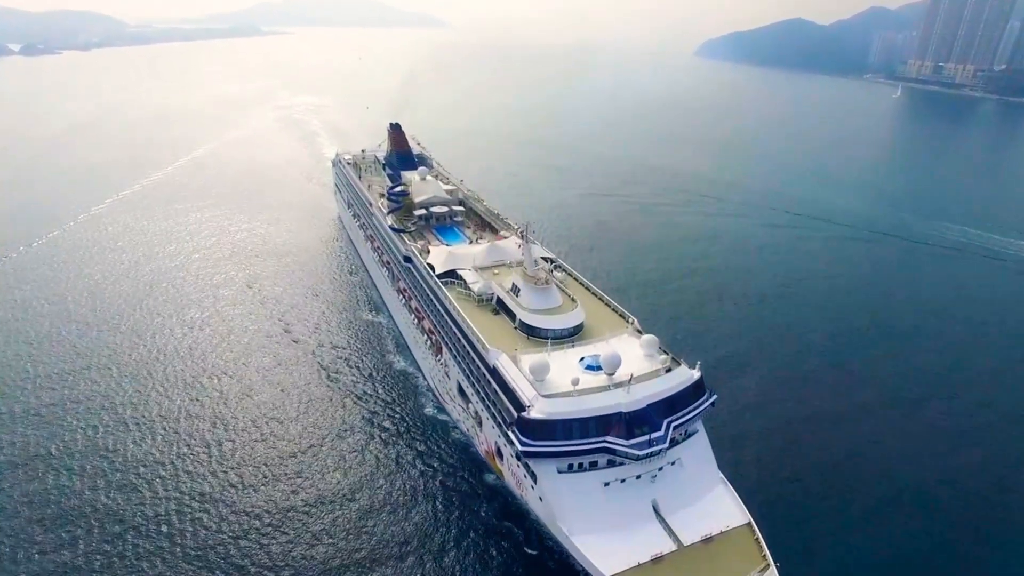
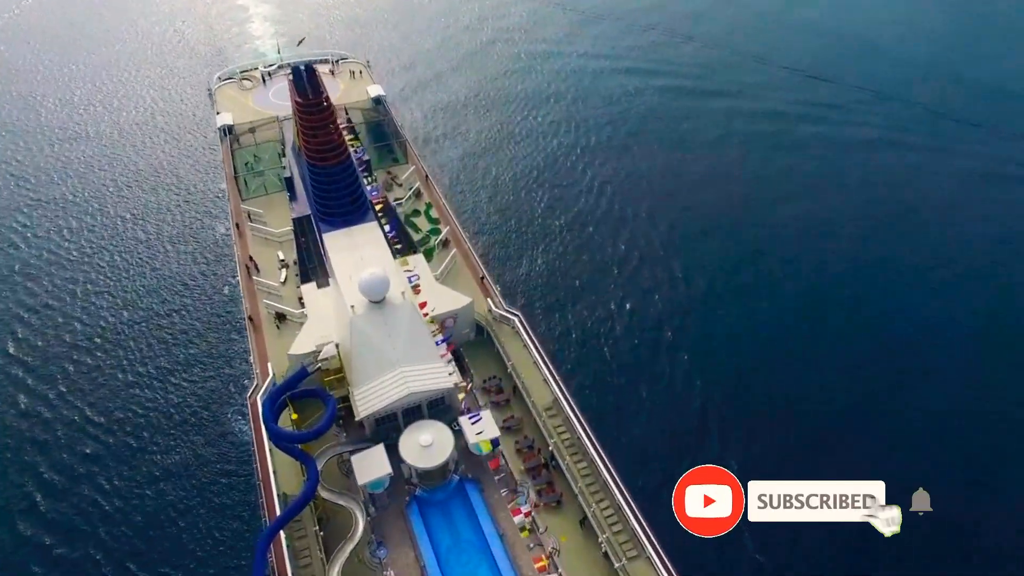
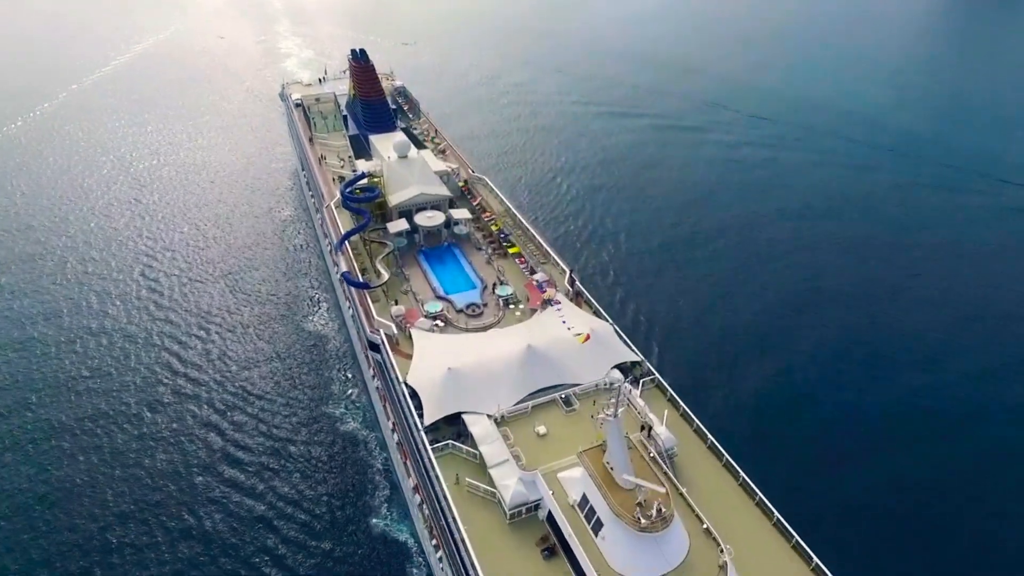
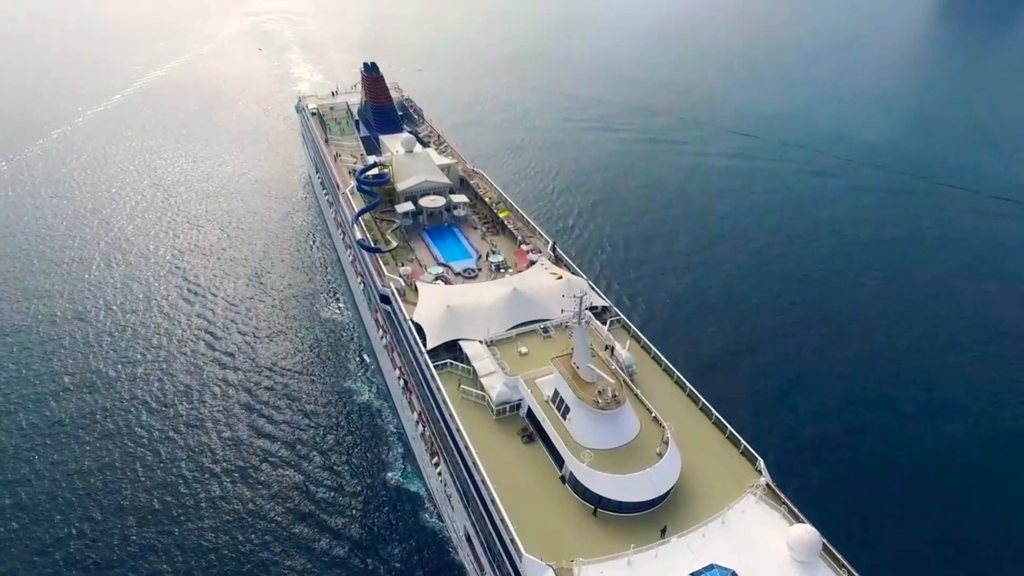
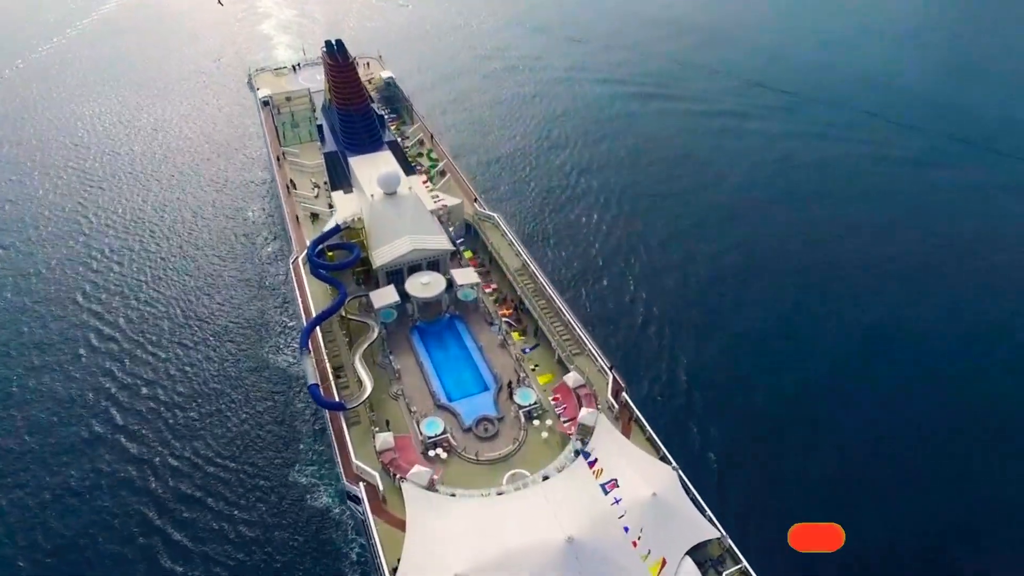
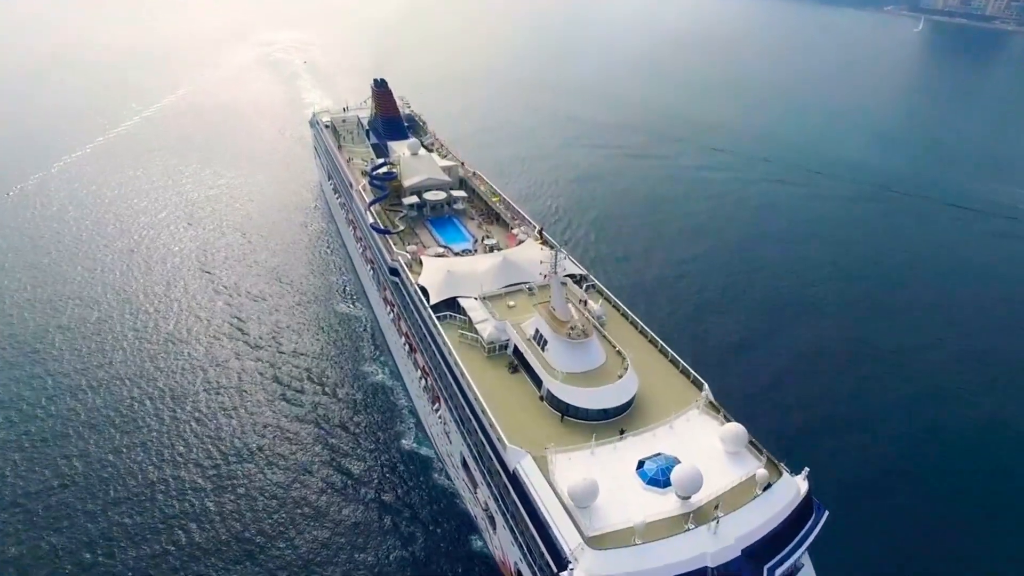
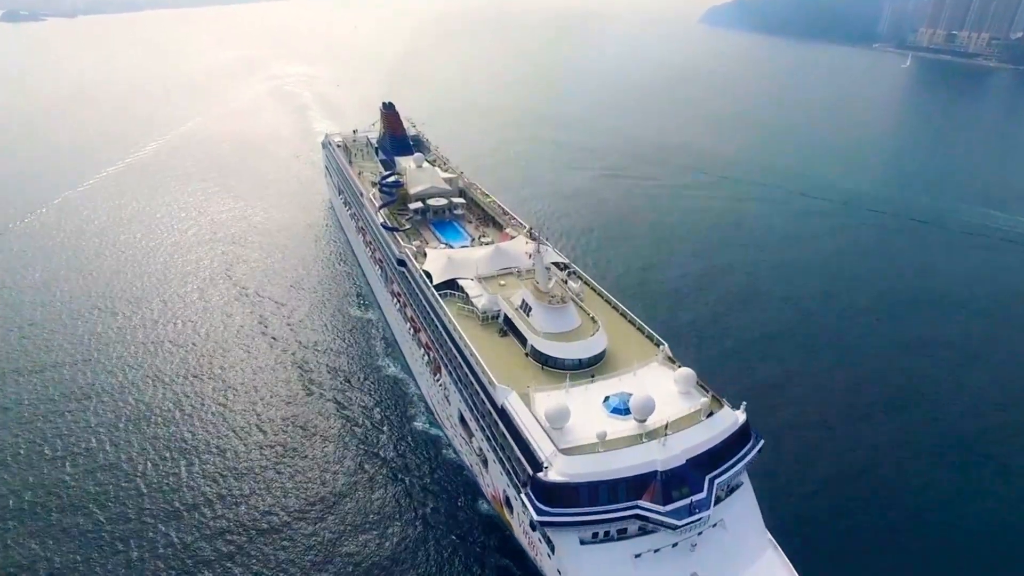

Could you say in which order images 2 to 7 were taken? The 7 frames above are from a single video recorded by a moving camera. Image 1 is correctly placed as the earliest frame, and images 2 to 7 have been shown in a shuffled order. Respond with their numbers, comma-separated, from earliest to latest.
7, 6, 4, 3, 5, 2
